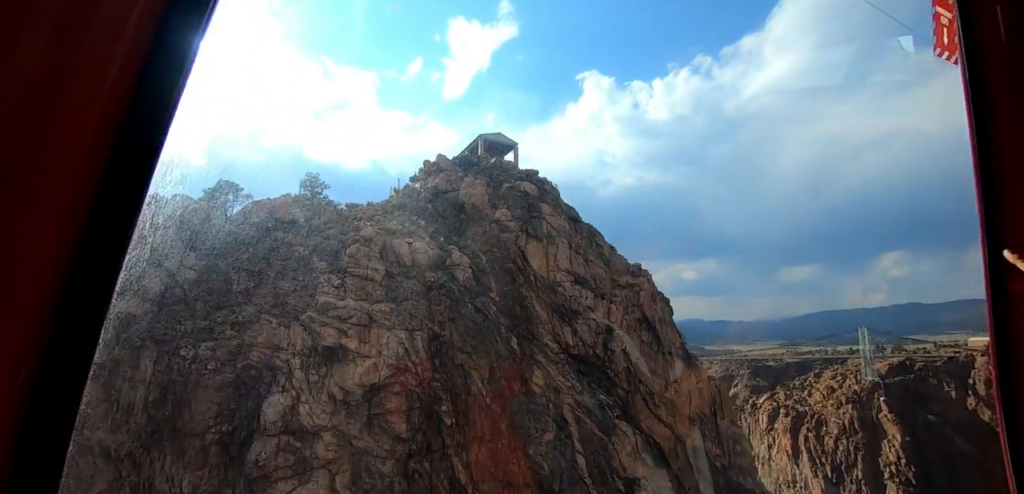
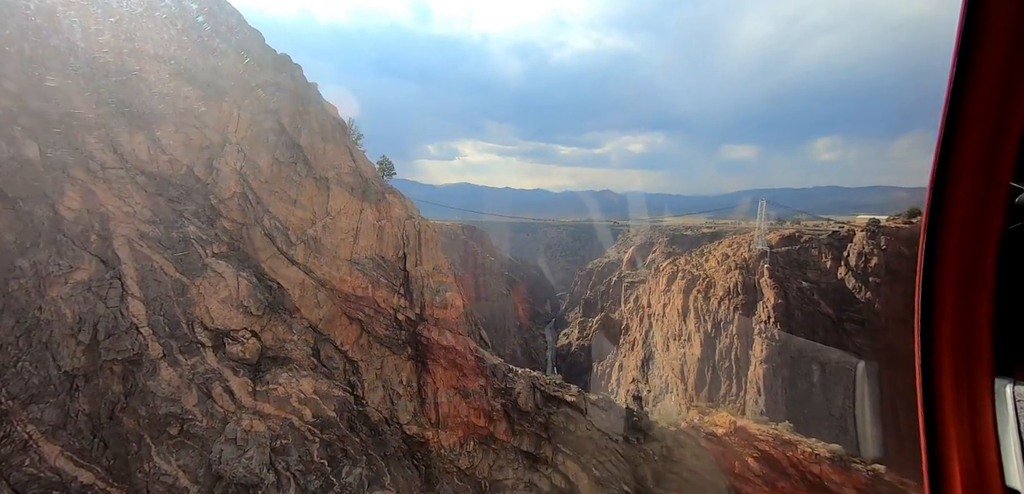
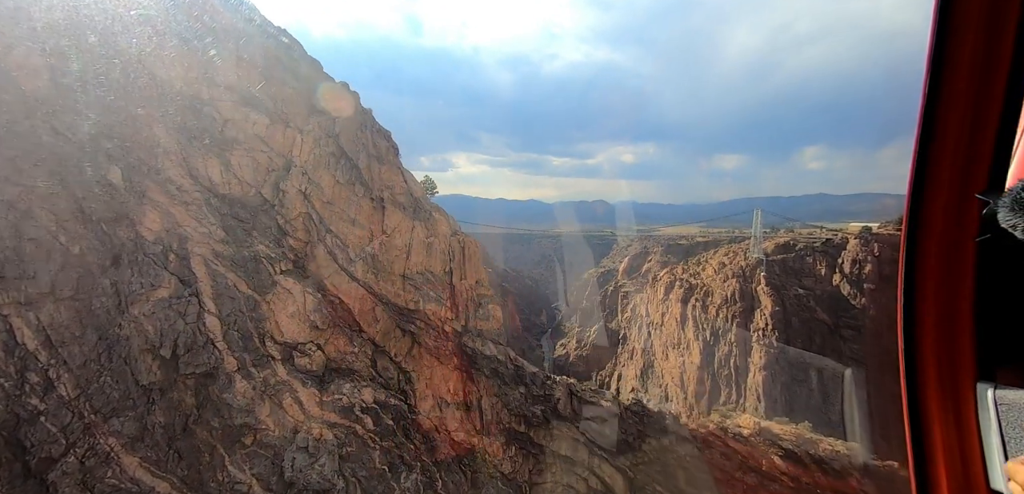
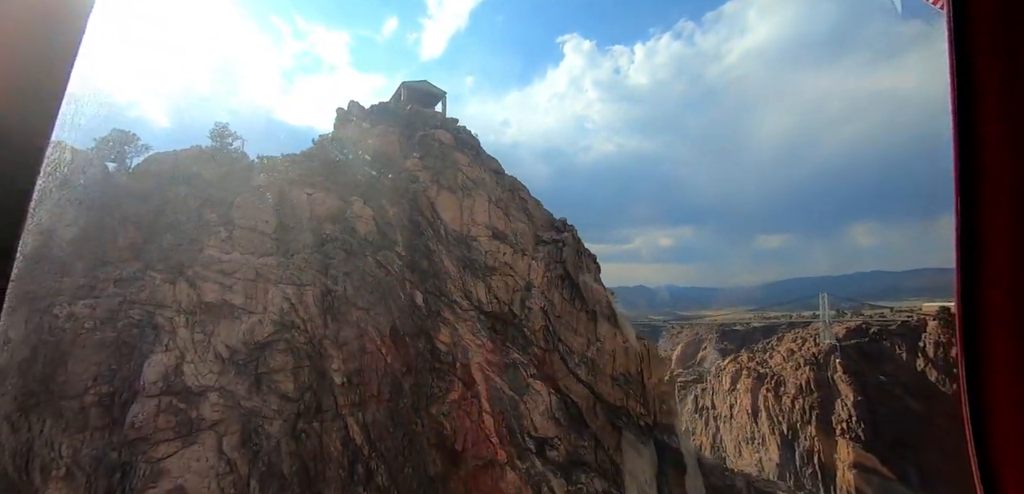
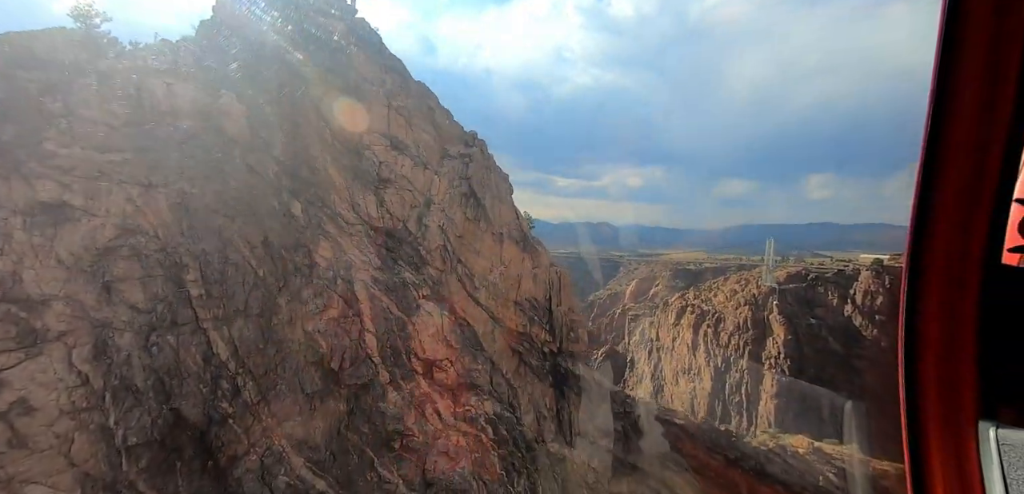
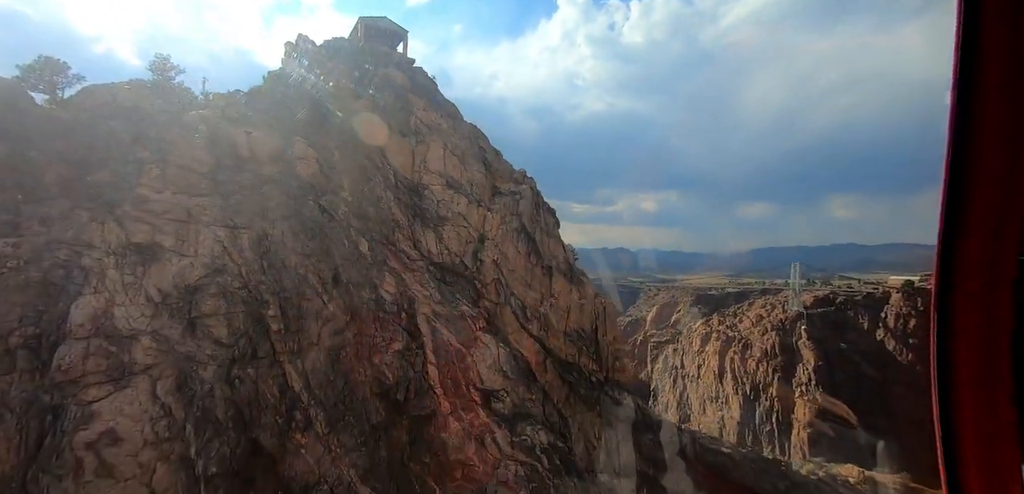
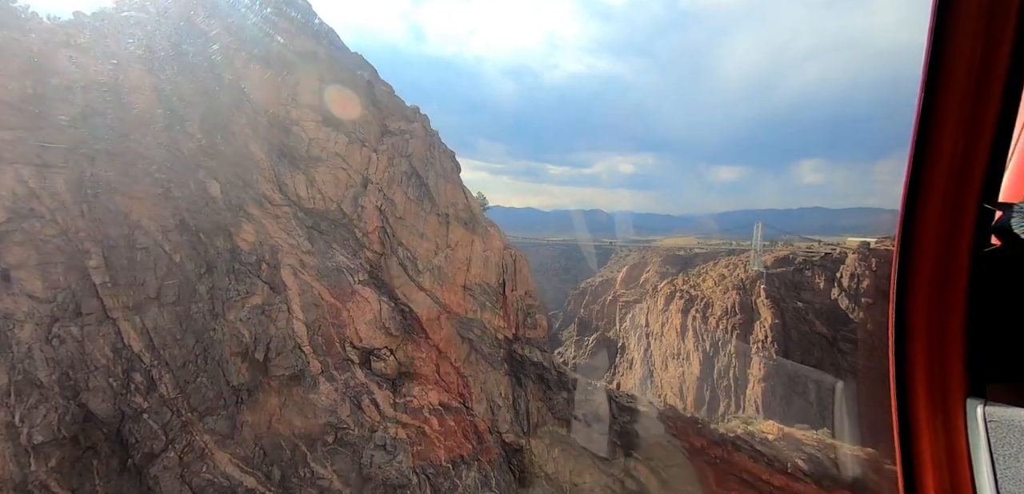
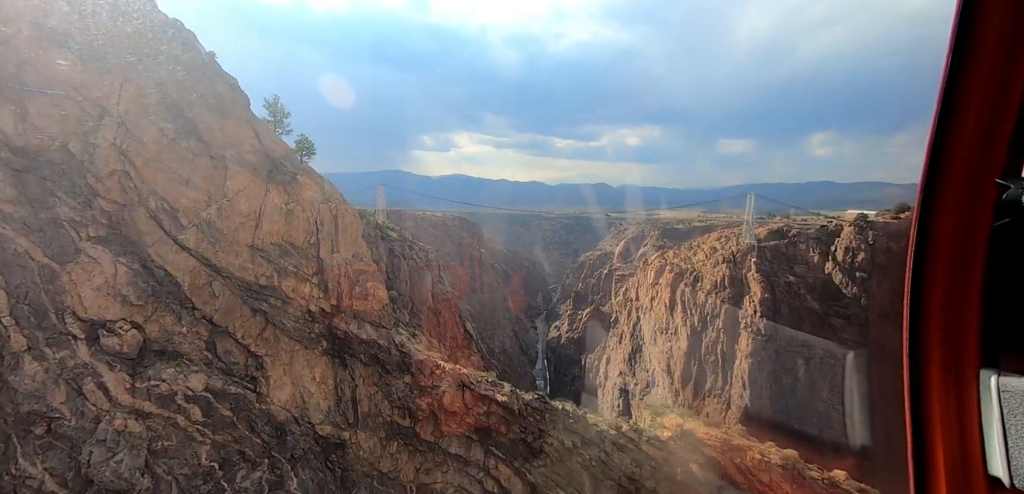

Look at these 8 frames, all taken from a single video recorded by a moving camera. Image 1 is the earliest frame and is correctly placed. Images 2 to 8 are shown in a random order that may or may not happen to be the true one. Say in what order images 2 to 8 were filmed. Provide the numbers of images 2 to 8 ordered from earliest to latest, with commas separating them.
4, 6, 5, 7, 3, 2, 8
